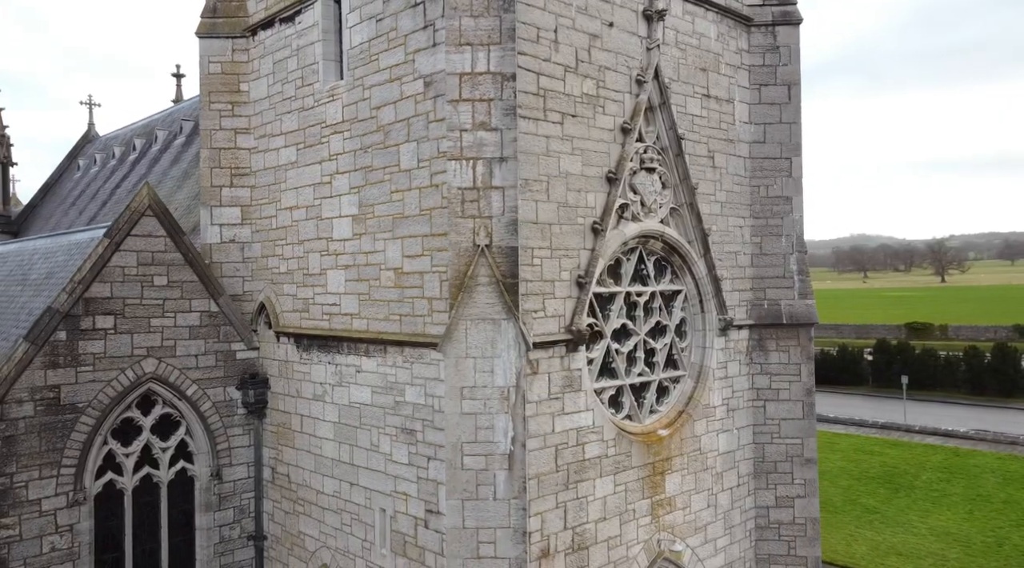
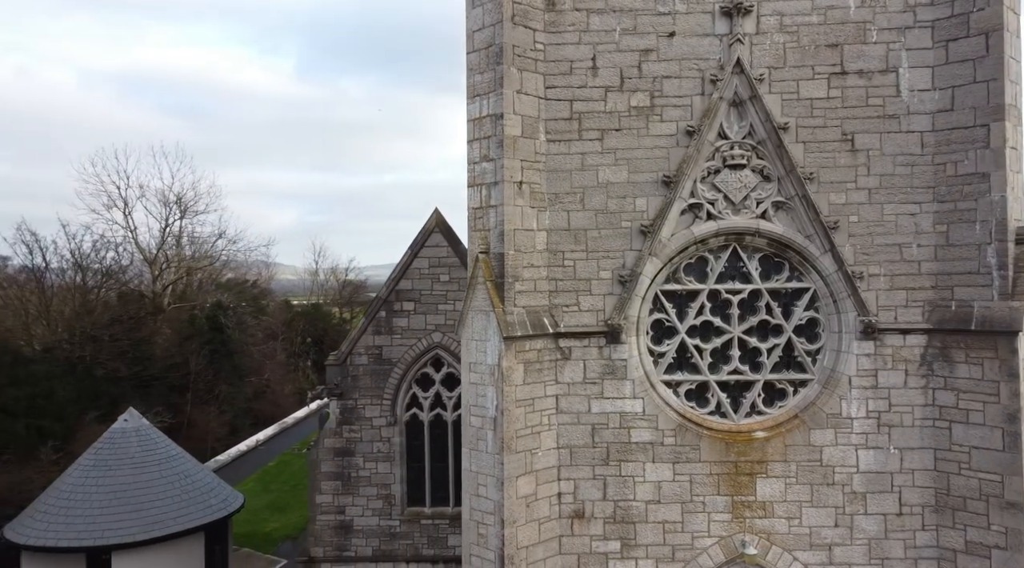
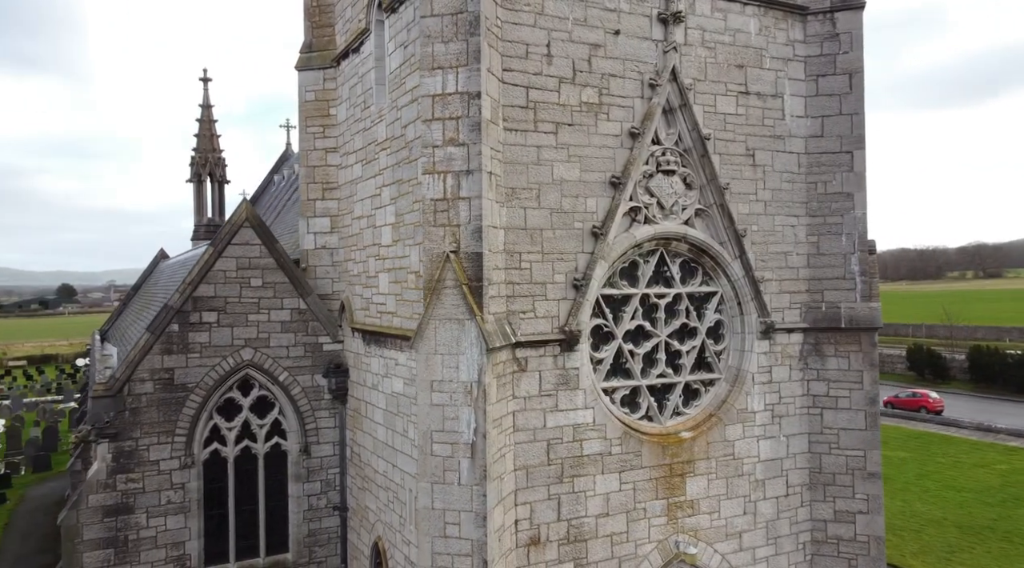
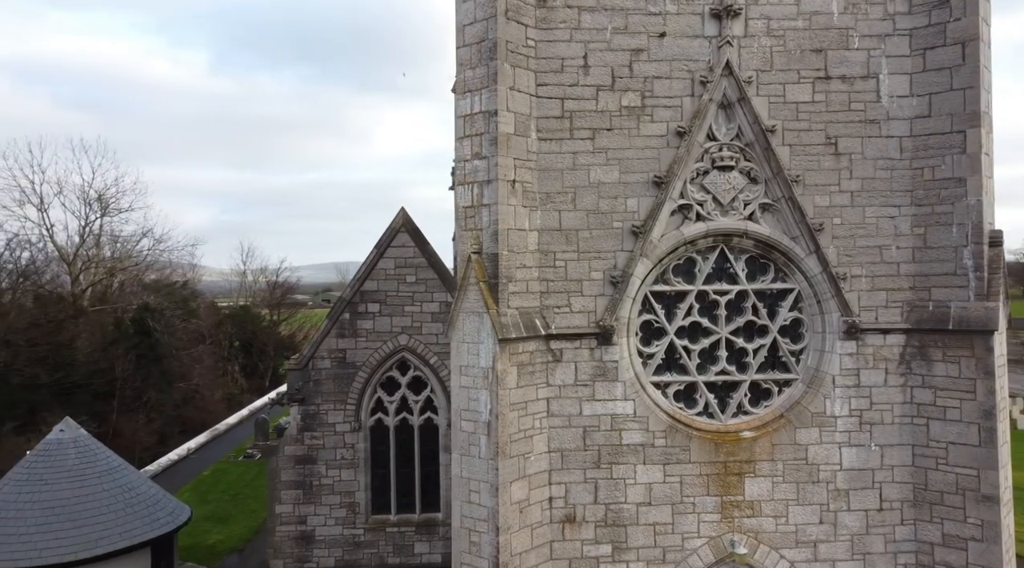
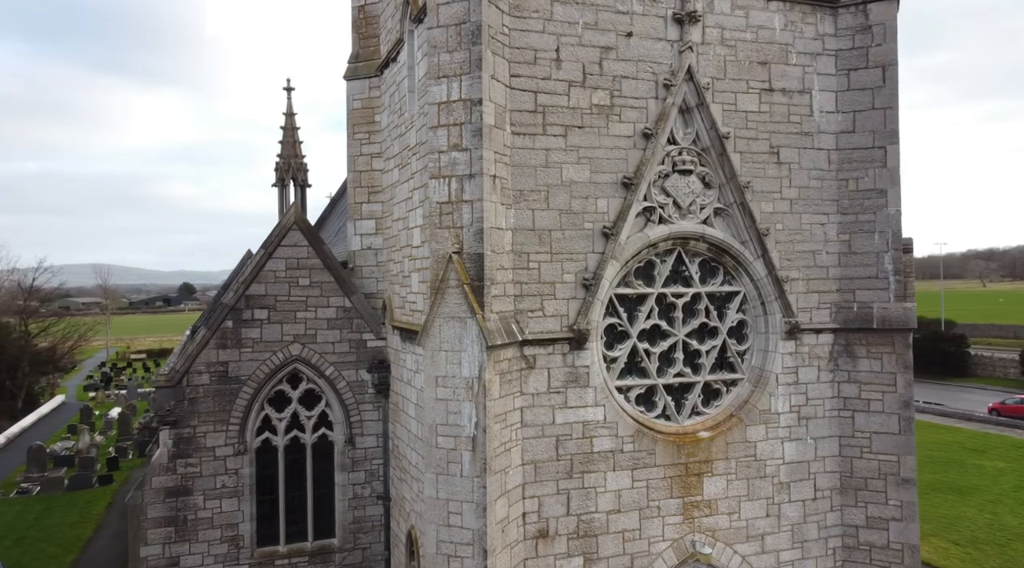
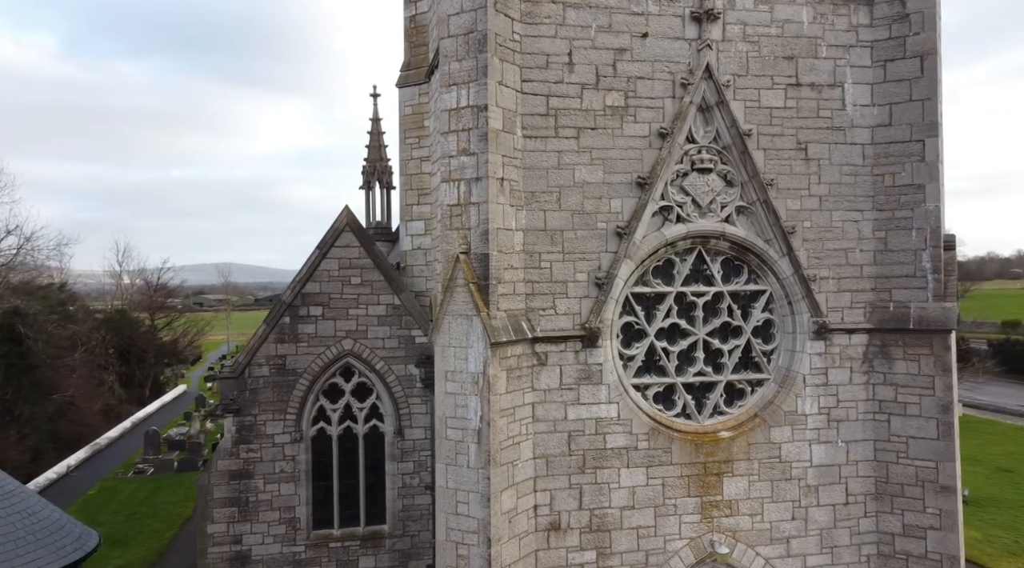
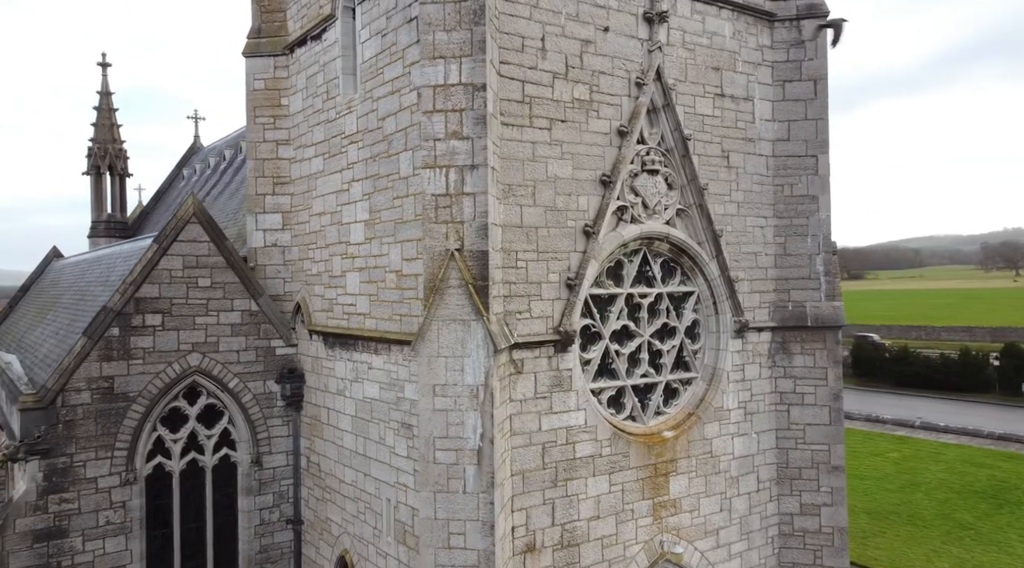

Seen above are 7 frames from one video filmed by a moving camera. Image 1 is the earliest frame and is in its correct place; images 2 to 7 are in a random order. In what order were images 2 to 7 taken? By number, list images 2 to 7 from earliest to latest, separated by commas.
7, 3, 5, 6, 4, 2
